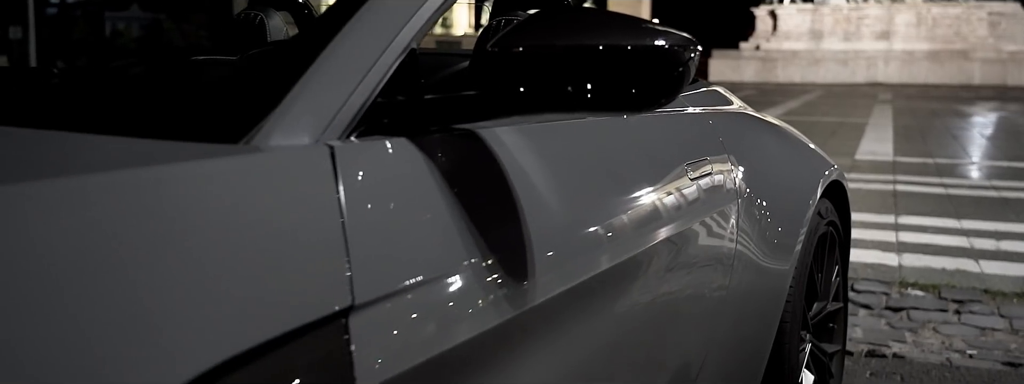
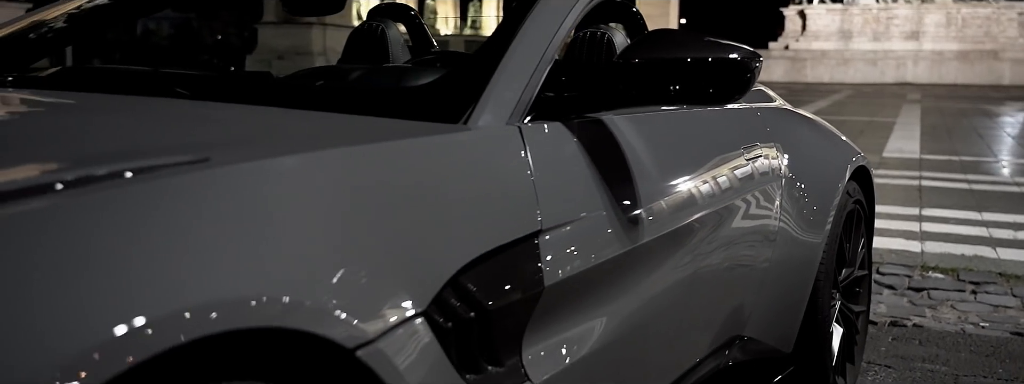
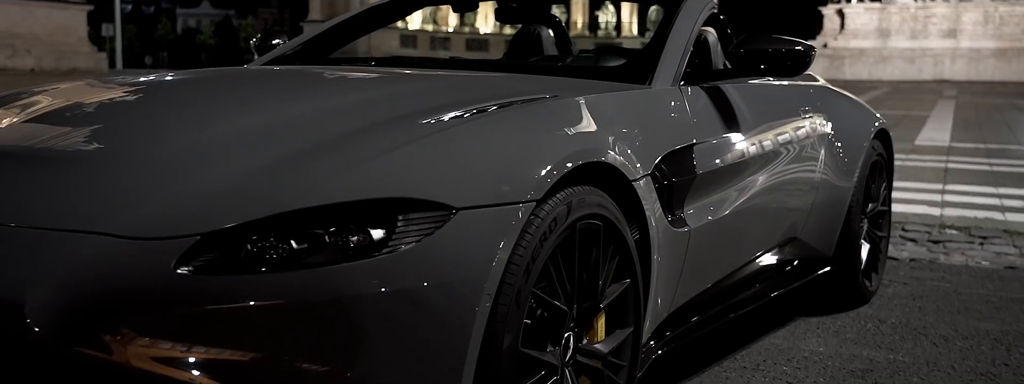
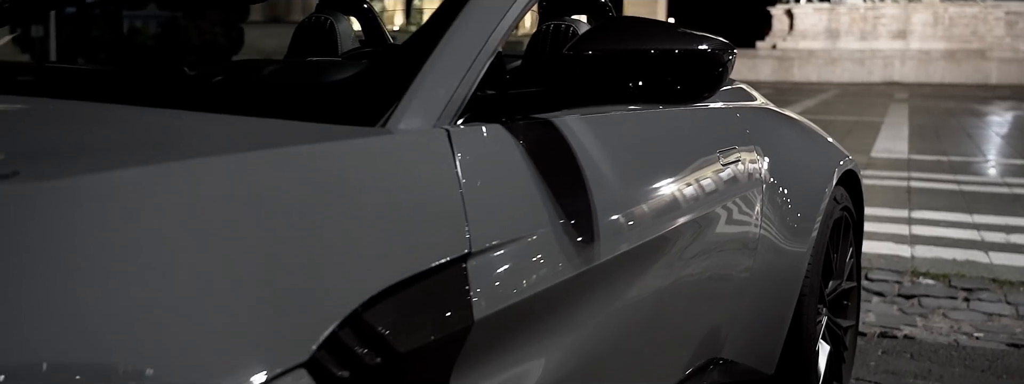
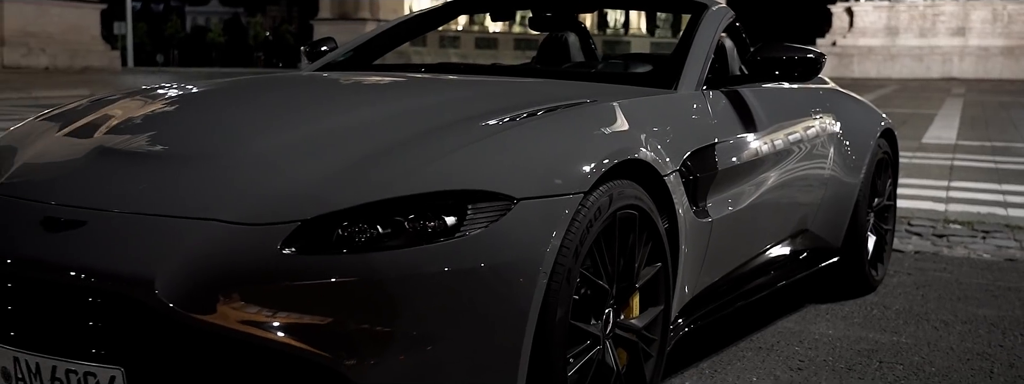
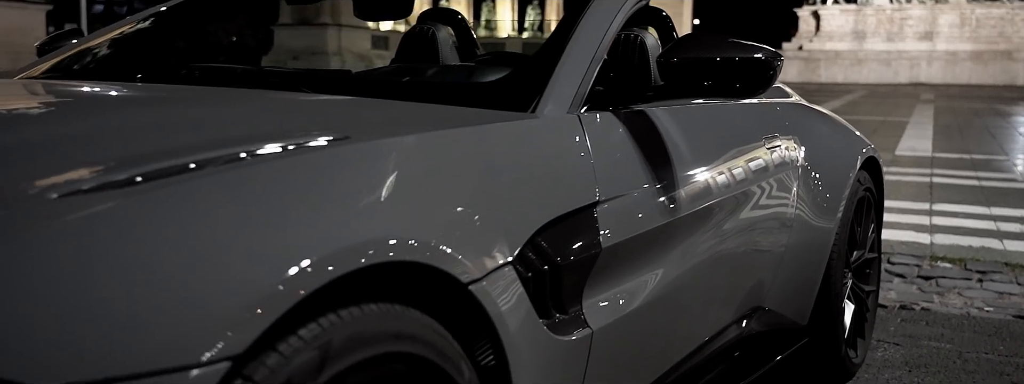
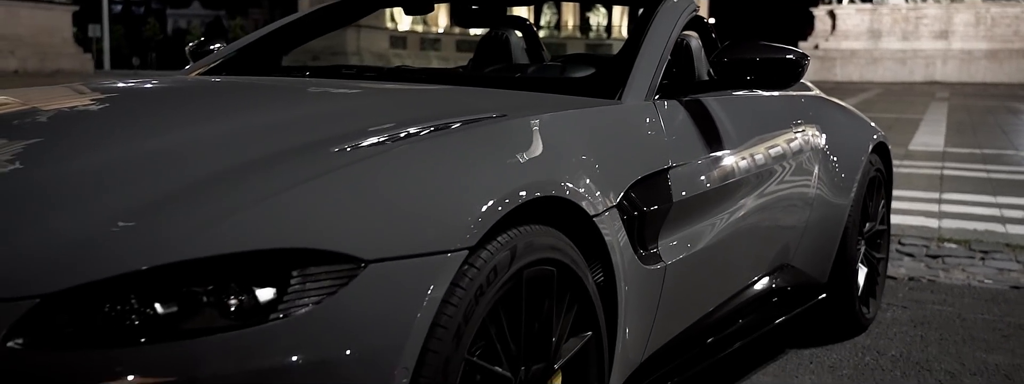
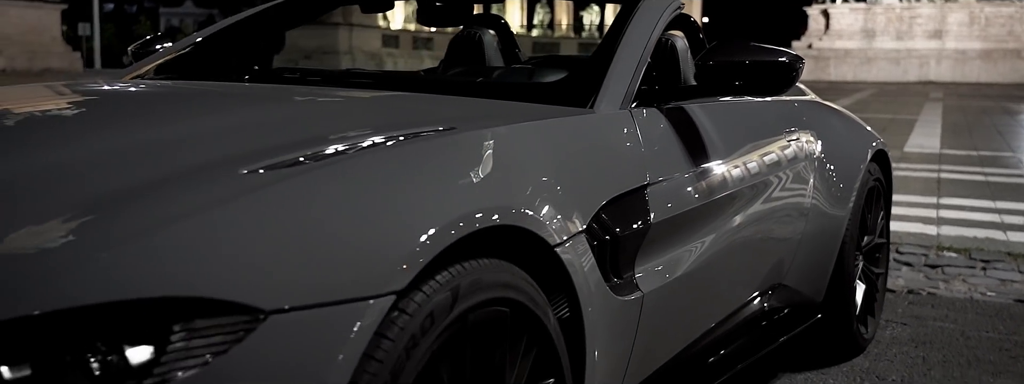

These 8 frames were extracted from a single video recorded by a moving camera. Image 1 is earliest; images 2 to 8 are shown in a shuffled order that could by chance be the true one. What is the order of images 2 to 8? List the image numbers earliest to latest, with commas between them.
4, 2, 6, 8, 7, 3, 5
